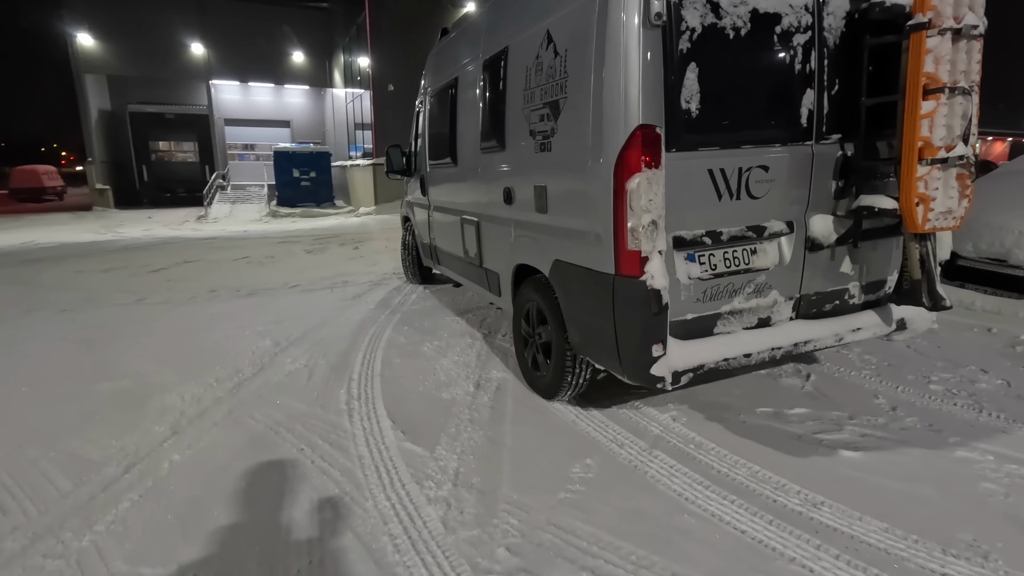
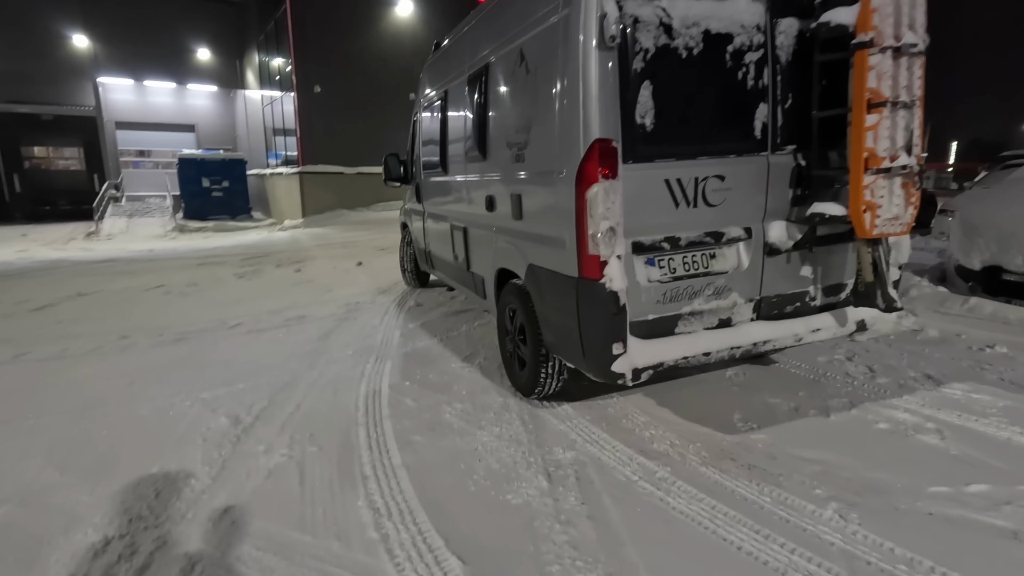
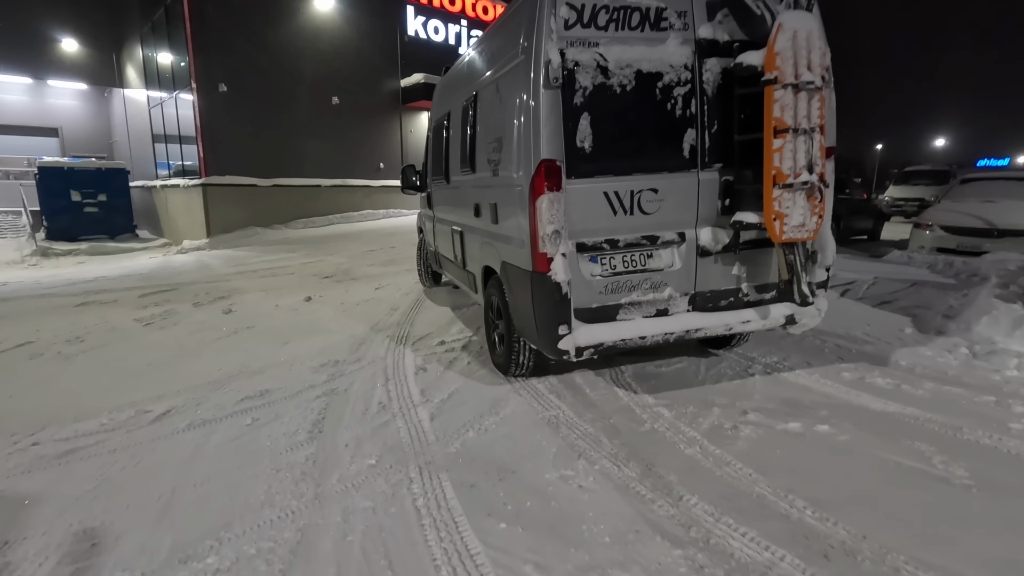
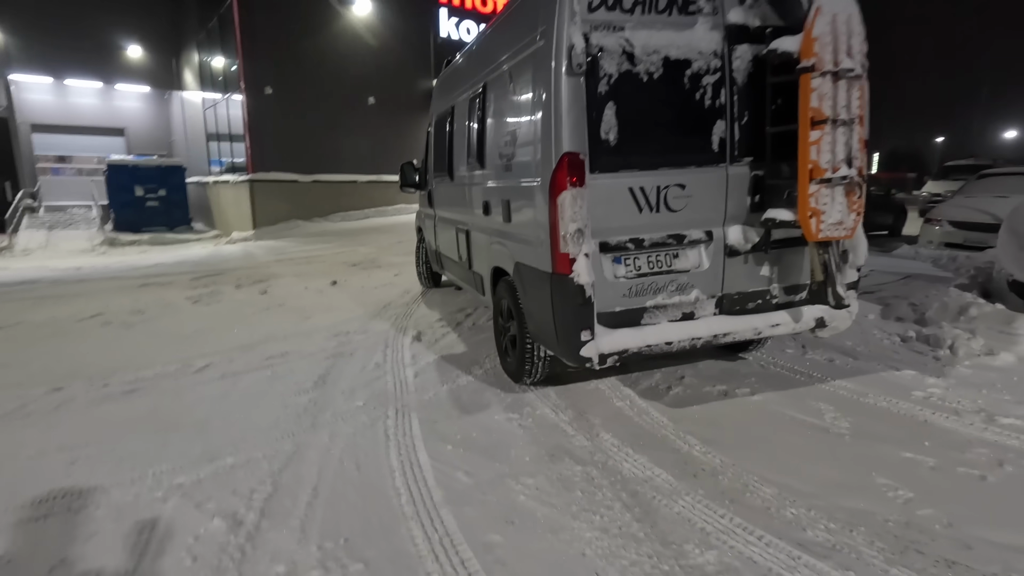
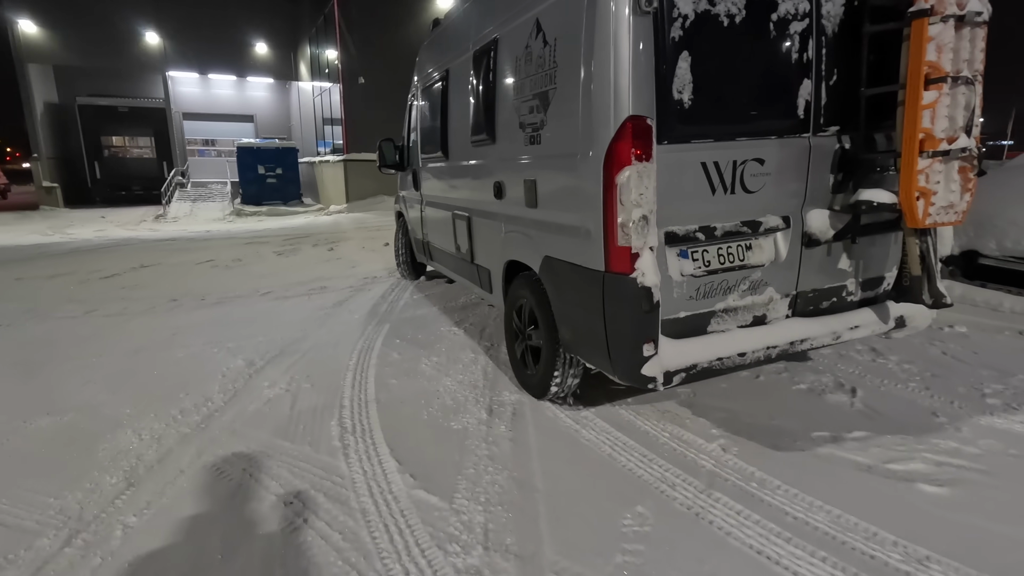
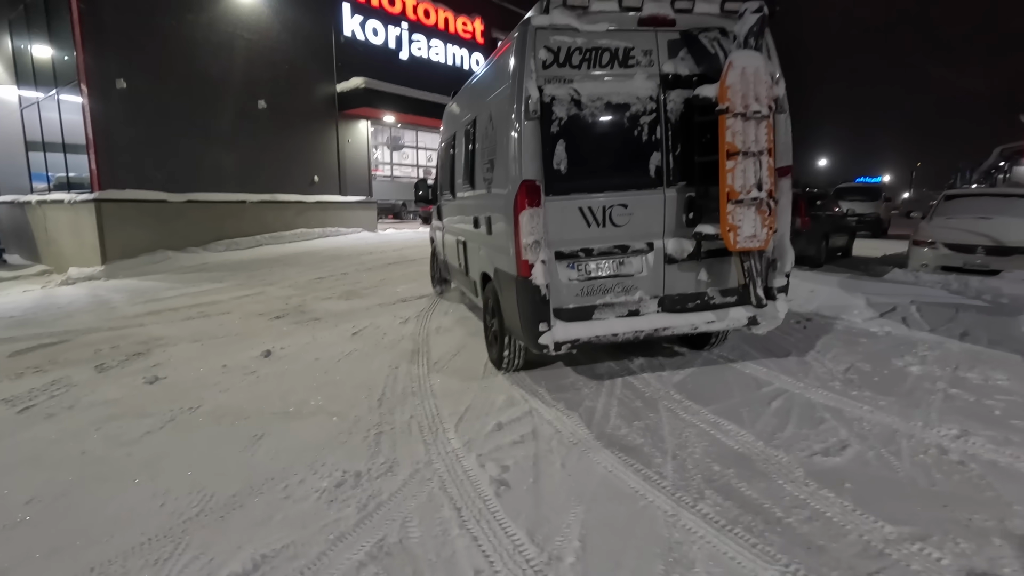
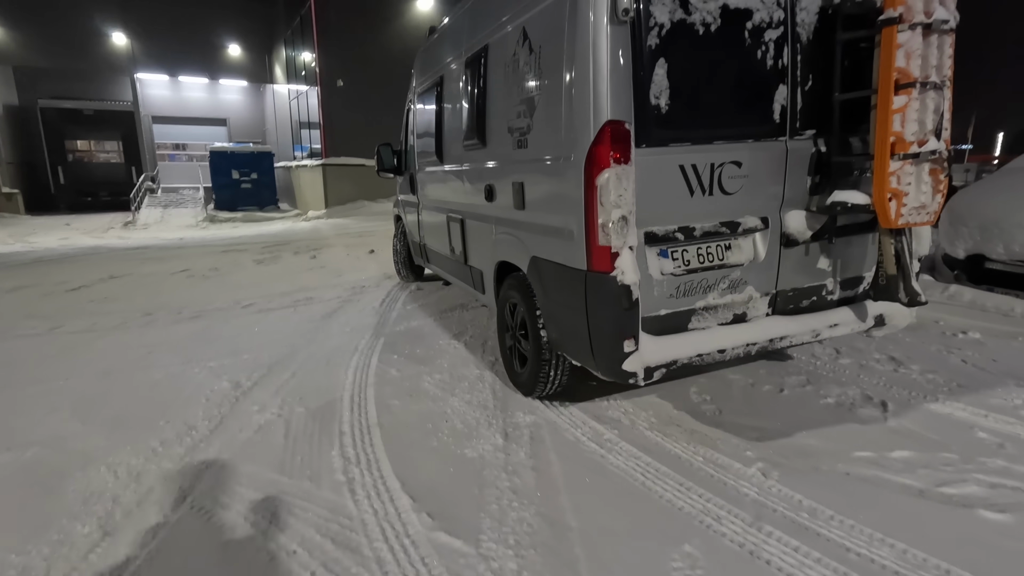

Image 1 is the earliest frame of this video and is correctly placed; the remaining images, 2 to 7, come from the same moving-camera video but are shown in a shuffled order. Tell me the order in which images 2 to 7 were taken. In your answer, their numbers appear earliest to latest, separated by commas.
5, 7, 2, 4, 3, 6
